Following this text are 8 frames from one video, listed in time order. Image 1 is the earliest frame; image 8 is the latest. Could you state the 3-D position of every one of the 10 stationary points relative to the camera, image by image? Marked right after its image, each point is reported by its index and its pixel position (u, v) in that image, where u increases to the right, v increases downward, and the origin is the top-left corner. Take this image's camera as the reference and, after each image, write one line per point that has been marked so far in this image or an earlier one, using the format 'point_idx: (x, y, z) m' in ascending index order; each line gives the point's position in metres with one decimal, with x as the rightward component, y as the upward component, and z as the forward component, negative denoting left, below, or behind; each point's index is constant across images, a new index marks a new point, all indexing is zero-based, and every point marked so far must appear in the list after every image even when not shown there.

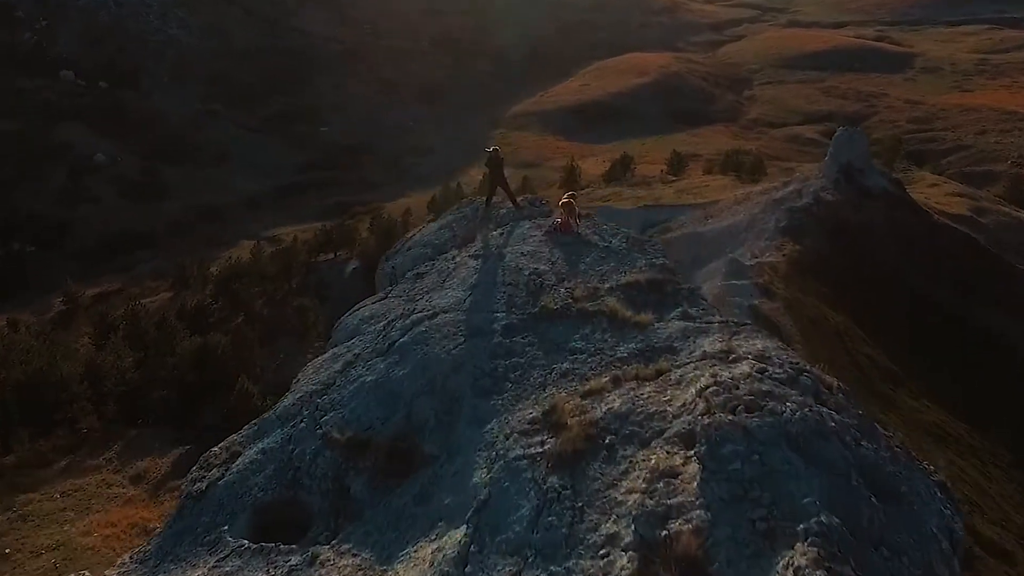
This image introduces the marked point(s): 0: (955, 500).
0: (+8.0, -3.9, +15.4) m
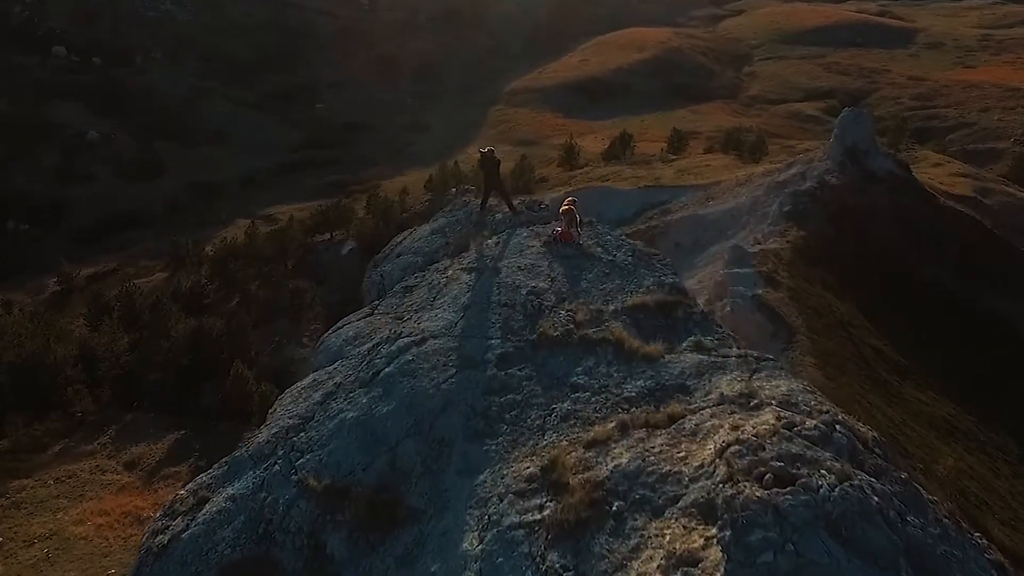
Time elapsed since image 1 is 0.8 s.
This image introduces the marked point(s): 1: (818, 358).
0: (+7.9, -3.8, +15.0) m
1: (+6.5, -1.5, +18.0) m
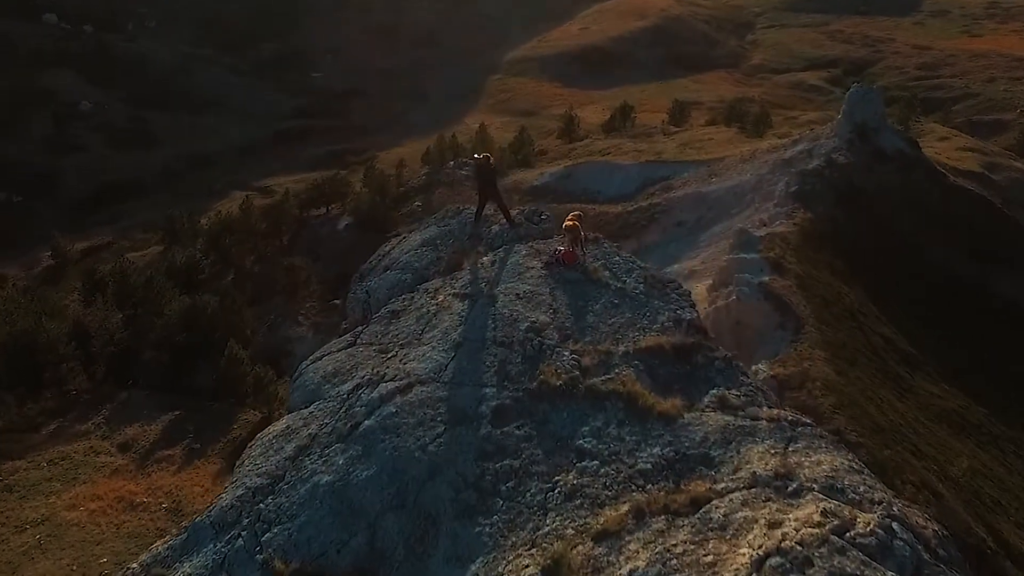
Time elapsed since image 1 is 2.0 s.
0: (+7.9, -3.6, +14.5) m
1: (+6.5, -1.3, +17.4) m
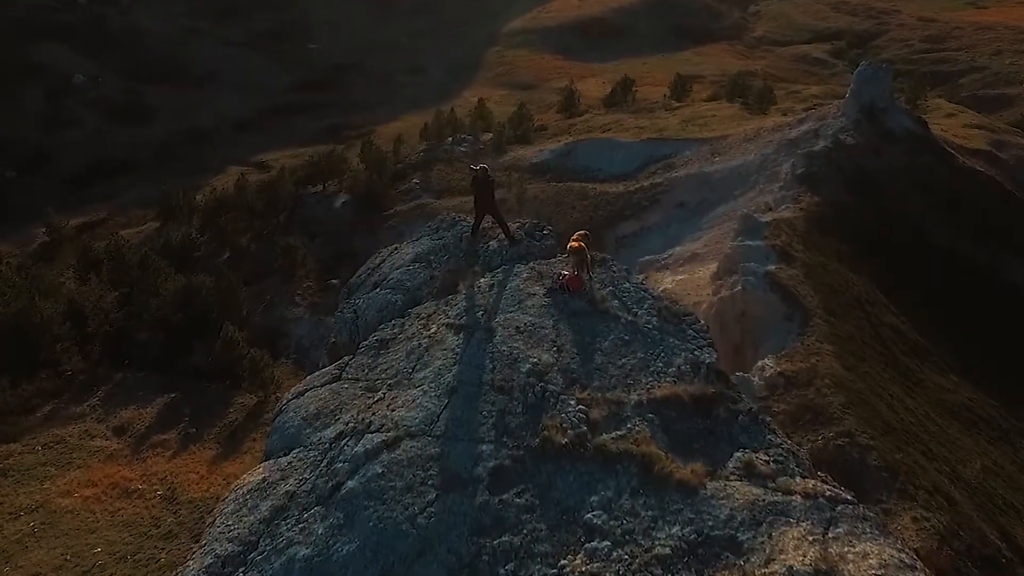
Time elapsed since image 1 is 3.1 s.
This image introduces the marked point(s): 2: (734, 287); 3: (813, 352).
0: (+7.9, -3.6, +14.1) m
1: (+6.4, -1.1, +17.0) m
2: (+4.9, 0.0, +18.8) m
3: (+5.8, -1.3, +16.5) m
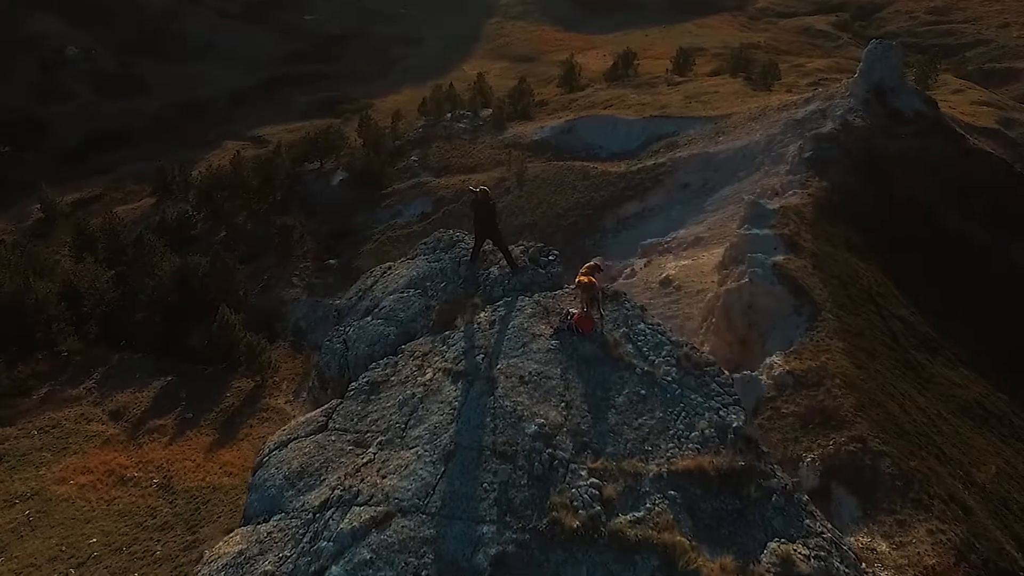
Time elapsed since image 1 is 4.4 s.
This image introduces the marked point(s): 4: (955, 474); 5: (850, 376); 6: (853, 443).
0: (+7.9, -3.5, +13.7) m
1: (+6.5, -1.0, +16.5) m
2: (+4.9, +0.2, +18.3) m
3: (+5.8, -1.1, +16.0) m
4: (+7.2, -3.0, +13.9) m
5: (+6.0, -1.6, +15.1) m
6: (+5.4, -2.5, +13.5) m
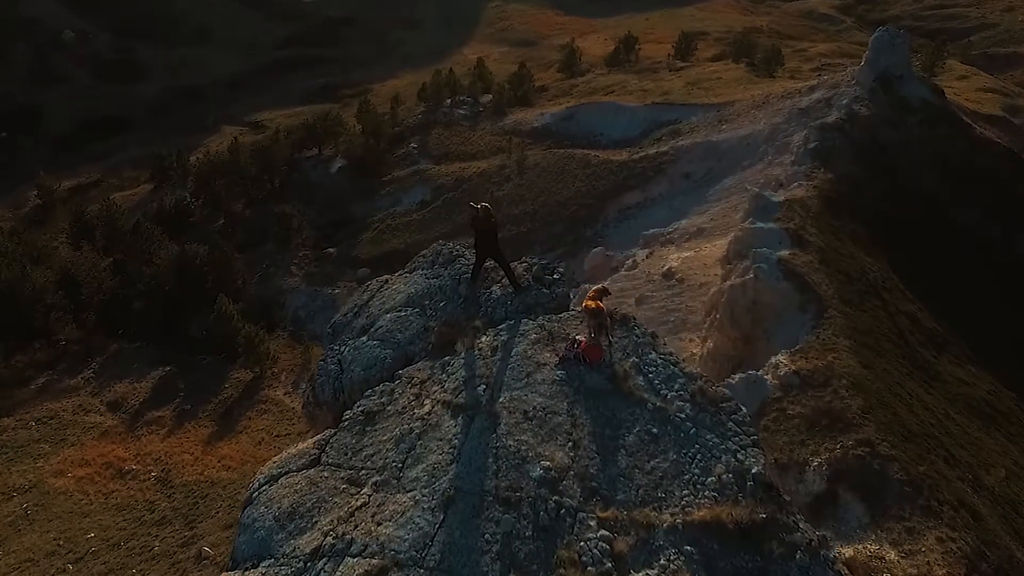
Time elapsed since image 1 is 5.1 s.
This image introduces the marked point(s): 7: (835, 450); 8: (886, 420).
0: (+7.9, -3.5, +13.5) m
1: (+6.5, -0.9, +16.2) m
2: (+4.9, +0.3, +18.0) m
3: (+5.8, -1.1, +15.7) m
4: (+7.2, -3.0, +13.7) m
5: (+6.0, -1.5, +14.9) m
6: (+5.4, -2.5, +13.3) m
7: (+5.0, -2.6, +13.4) m
8: (+6.1, -2.2, +14.0) m
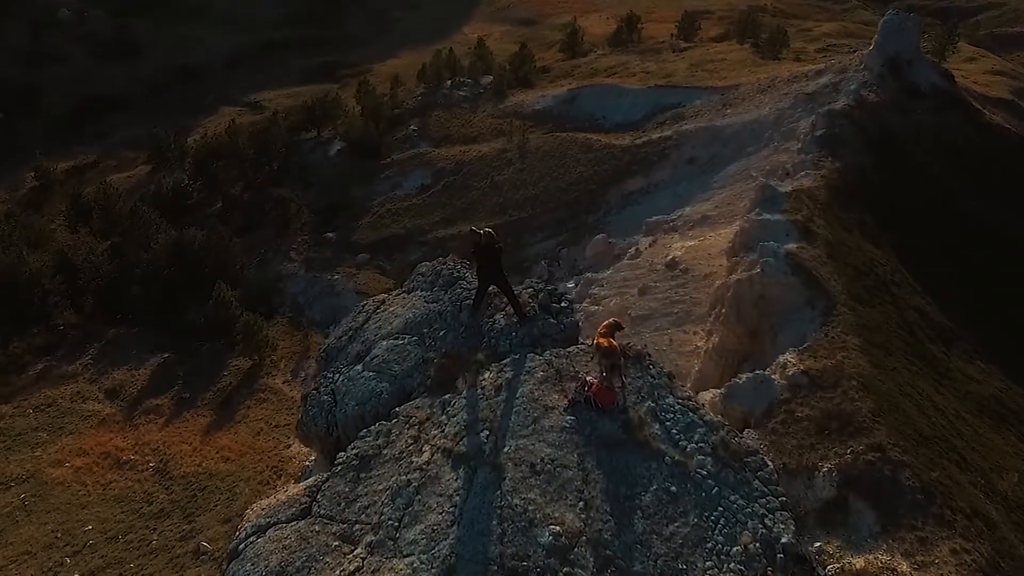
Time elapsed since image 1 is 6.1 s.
0: (+7.9, -3.5, +13.3) m
1: (+6.5, -0.8, +15.9) m
2: (+5.0, +0.4, +17.6) m
3: (+5.9, -1.0, +15.4) m
4: (+7.2, -3.0, +13.4) m
5: (+6.1, -1.5, +14.6) m
6: (+5.5, -2.5, +13.0) m
7: (+5.1, -2.5, +13.1) m
8: (+6.2, -2.1, +13.7) m
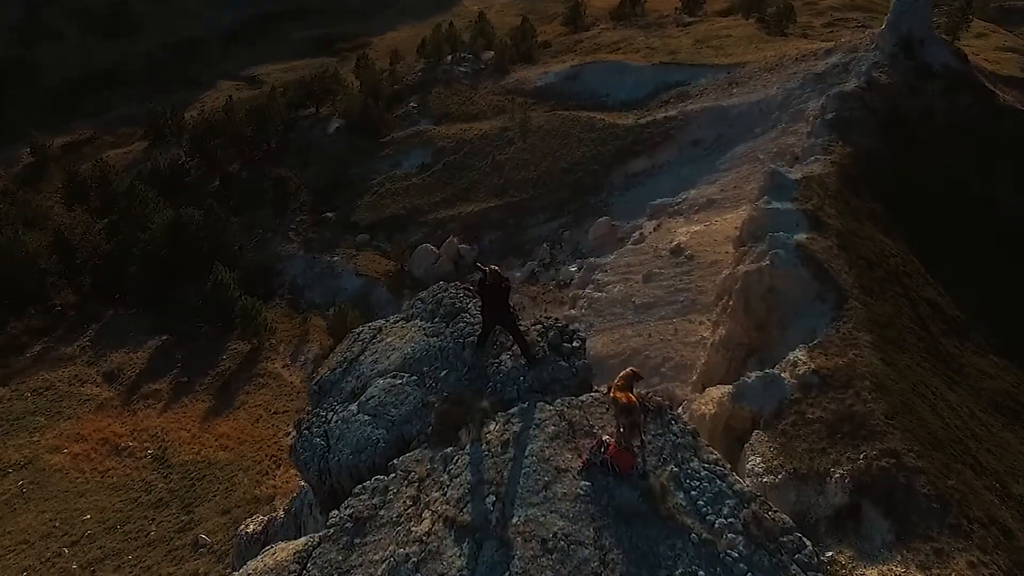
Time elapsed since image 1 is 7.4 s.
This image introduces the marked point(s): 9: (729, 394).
0: (+8.0, -3.5, +12.9) m
1: (+6.6, -0.7, +15.5) m
2: (+5.0, +0.6, +17.2) m
3: (+5.9, -0.9, +15.0) m
4: (+7.3, -3.0, +13.1) m
5: (+6.1, -1.4, +14.2) m
6: (+5.5, -2.5, +12.7) m
7: (+5.1, -2.5, +12.8) m
8: (+6.2, -2.1, +13.3) m
9: (+3.7, -1.8, +14.4) m
